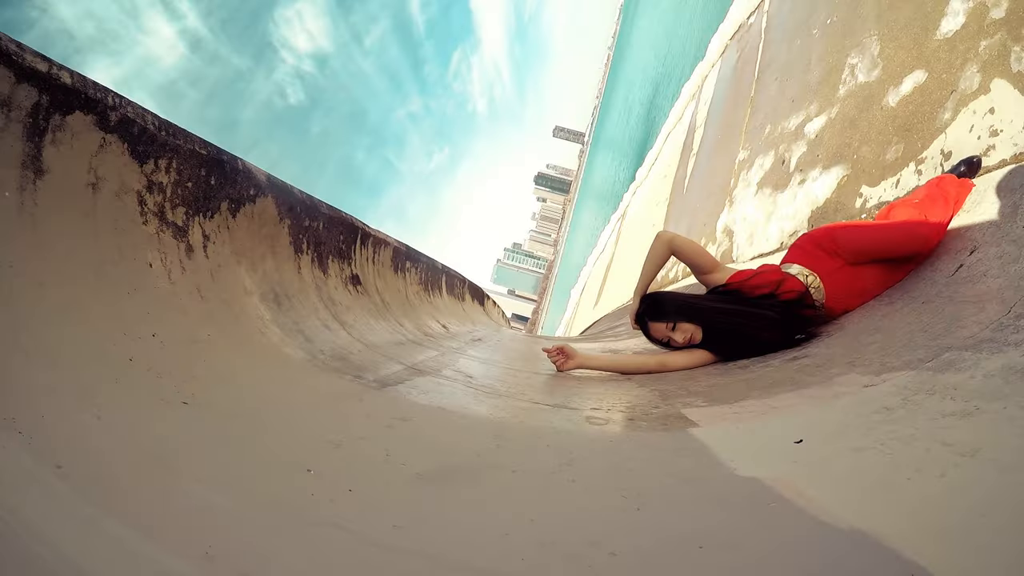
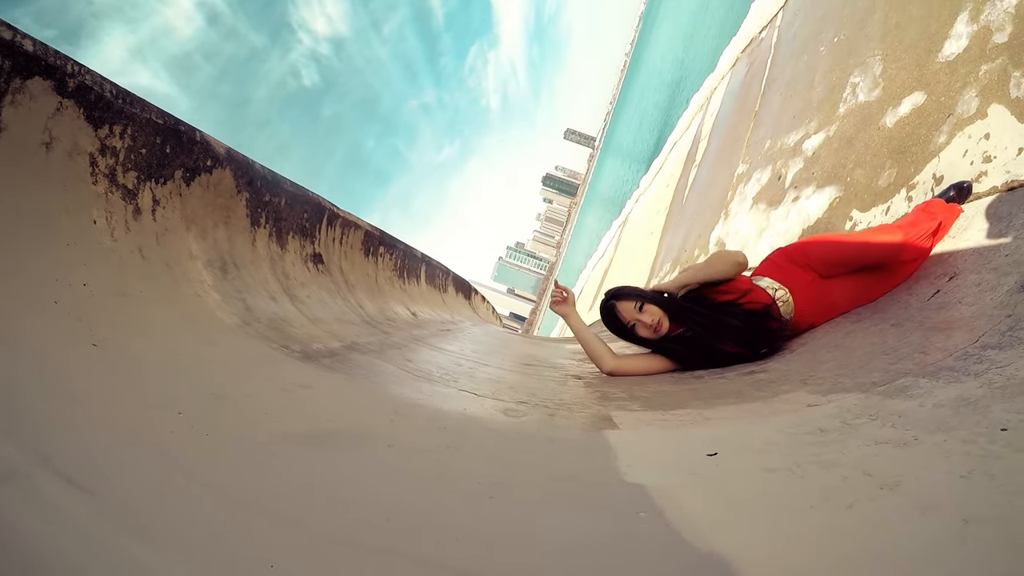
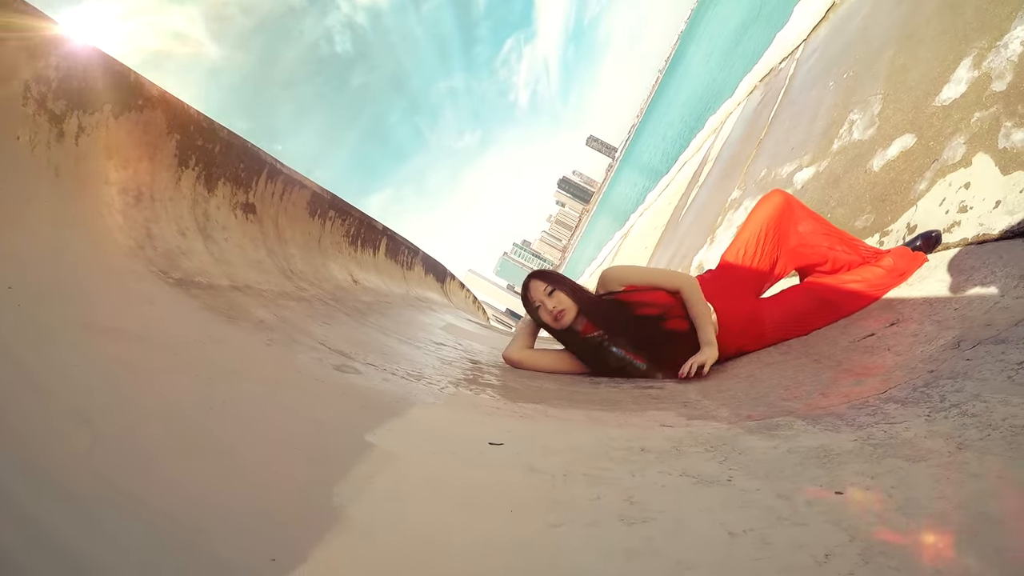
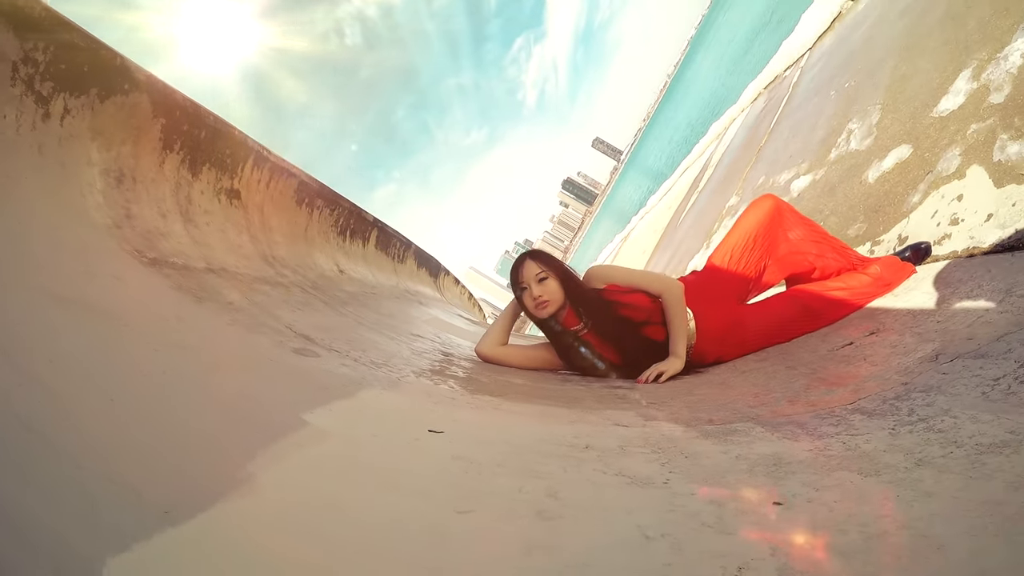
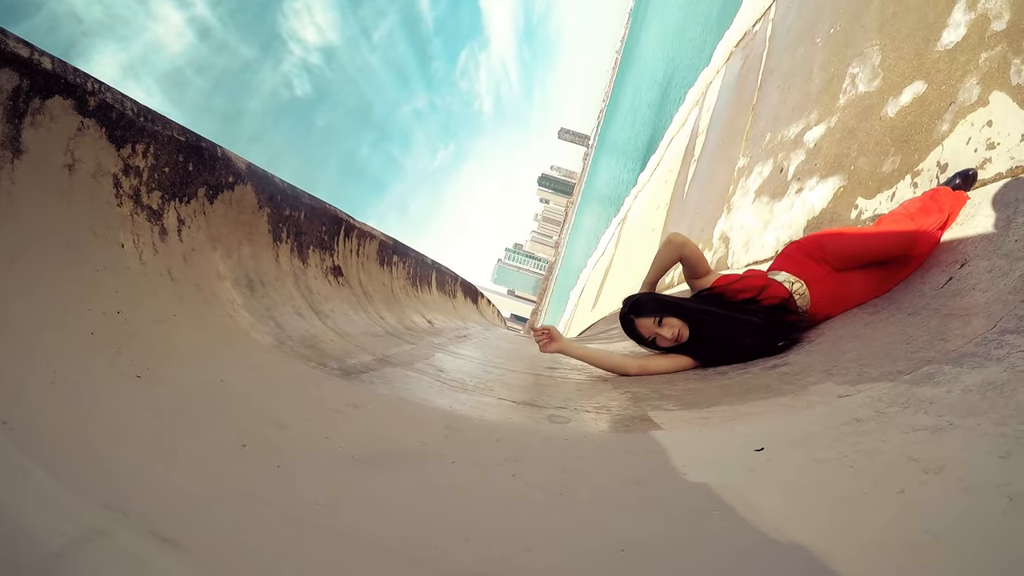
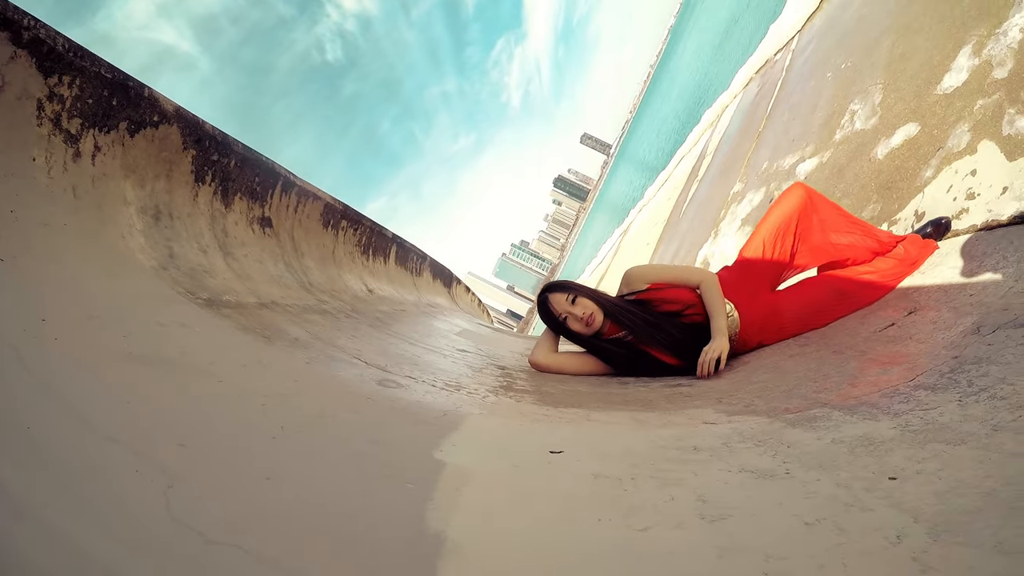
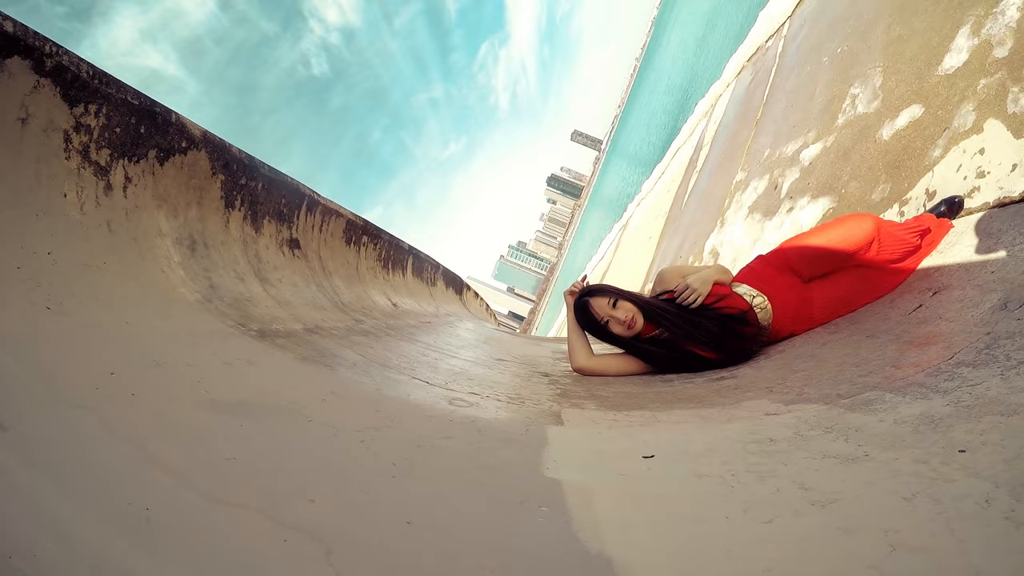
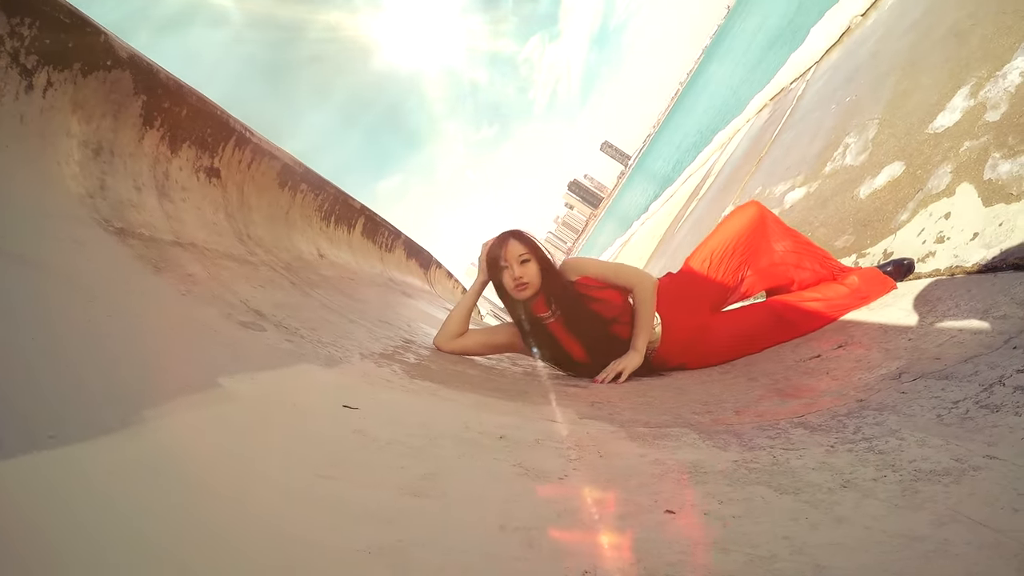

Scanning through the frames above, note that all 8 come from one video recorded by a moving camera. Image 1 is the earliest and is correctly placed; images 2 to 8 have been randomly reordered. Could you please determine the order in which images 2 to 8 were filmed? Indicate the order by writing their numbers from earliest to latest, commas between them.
5, 2, 7, 6, 3, 4, 8
